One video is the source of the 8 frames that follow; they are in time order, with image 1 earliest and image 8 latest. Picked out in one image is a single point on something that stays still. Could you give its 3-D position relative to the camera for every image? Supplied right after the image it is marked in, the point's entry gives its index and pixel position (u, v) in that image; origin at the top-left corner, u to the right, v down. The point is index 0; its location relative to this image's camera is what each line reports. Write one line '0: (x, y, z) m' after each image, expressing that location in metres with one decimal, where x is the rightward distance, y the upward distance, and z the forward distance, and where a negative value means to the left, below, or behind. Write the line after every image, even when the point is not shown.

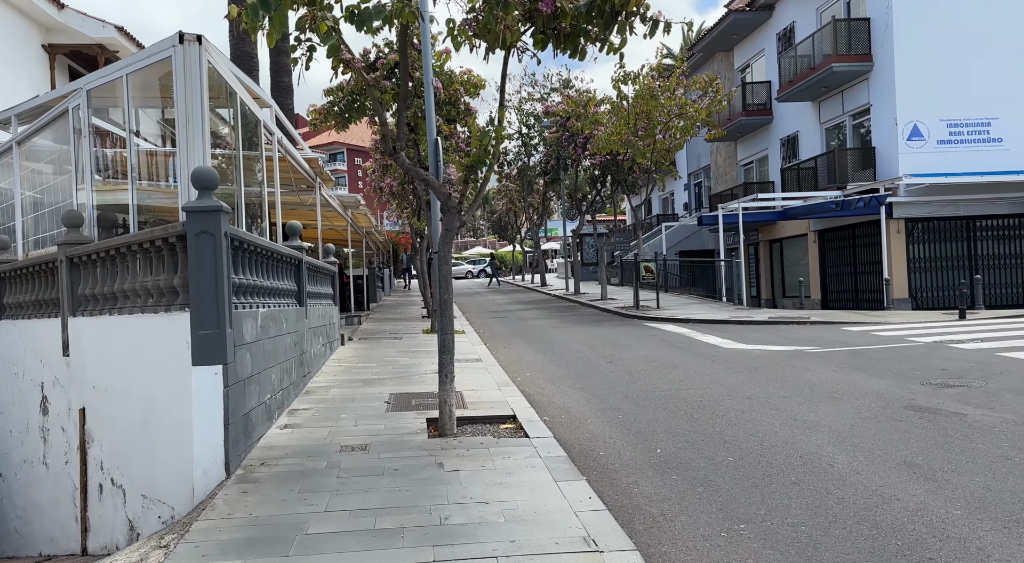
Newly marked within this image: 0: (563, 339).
0: (+1.0, -1.1, +15.4) m
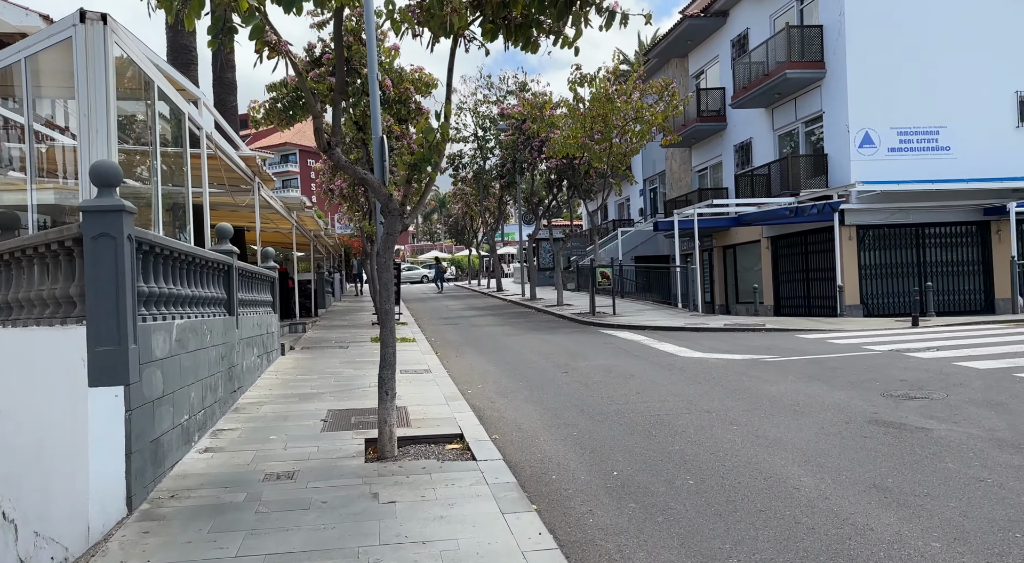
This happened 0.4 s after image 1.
0: (+0.1, -1.2, +15.0) m
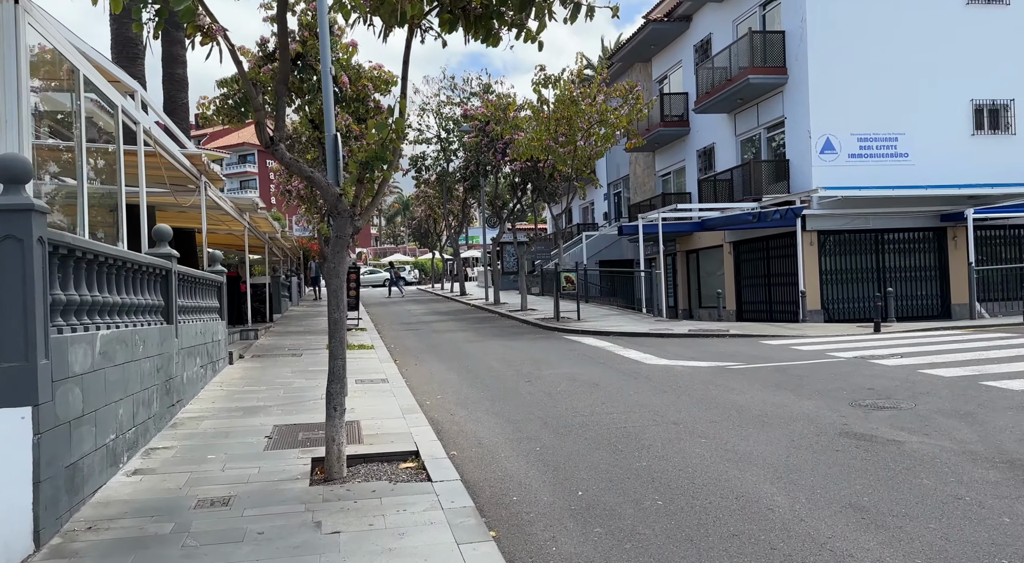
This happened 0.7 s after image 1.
0: (-0.6, -1.3, +14.6) m
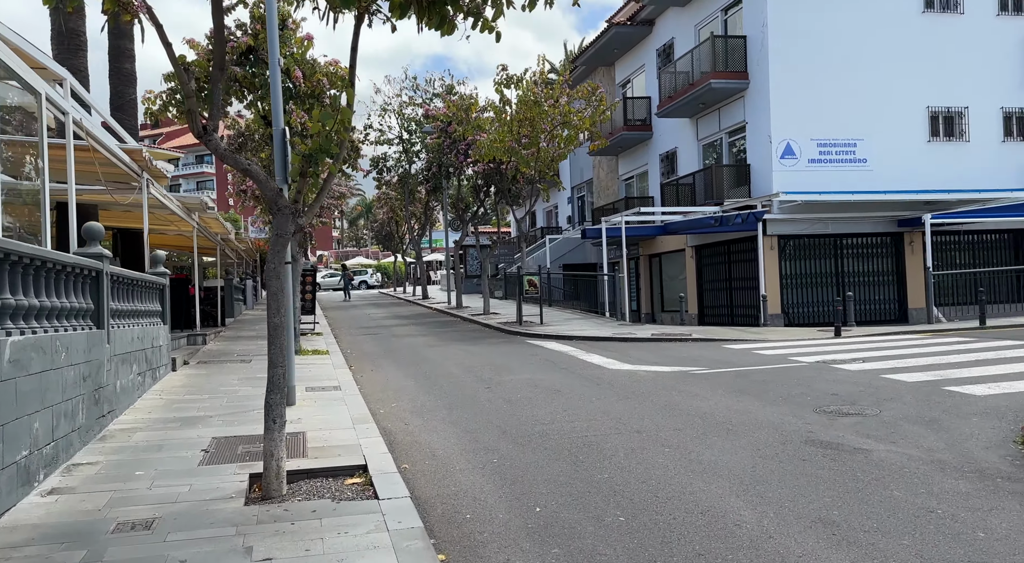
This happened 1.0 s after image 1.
0: (-1.3, -1.4, +14.2) m
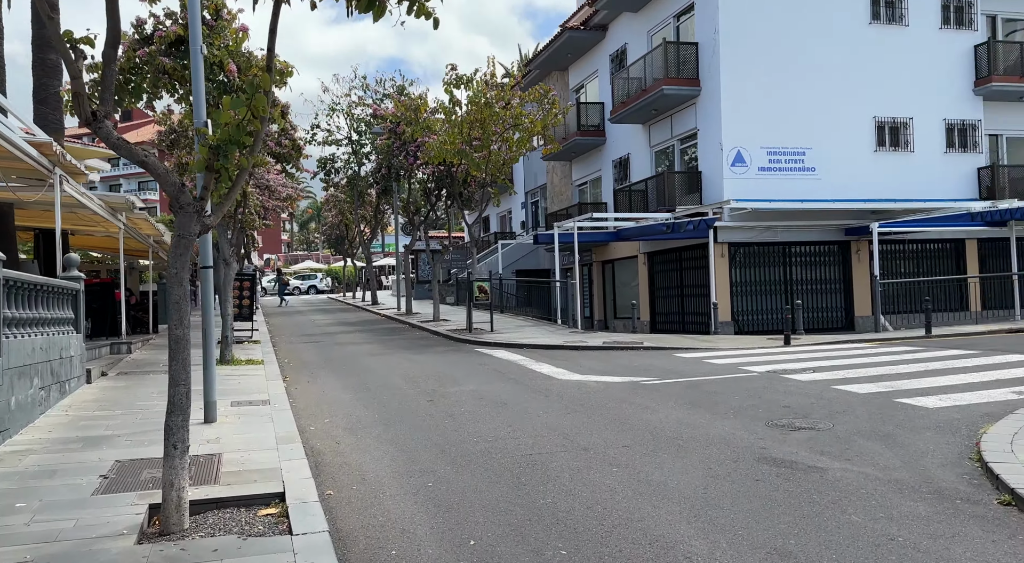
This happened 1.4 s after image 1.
0: (-2.2, -1.5, +13.6) m
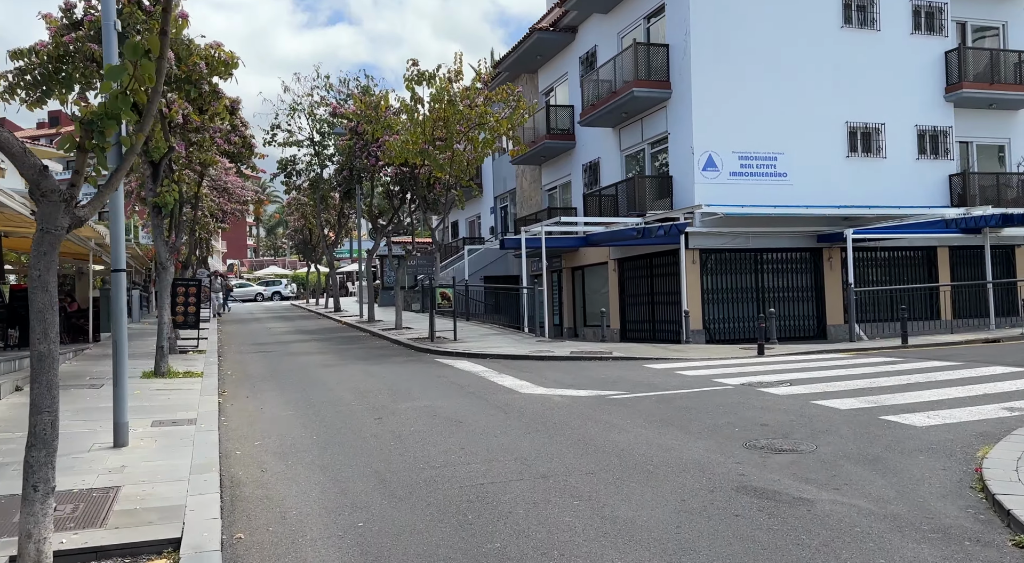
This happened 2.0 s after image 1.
0: (-2.8, -1.5, +12.7) m
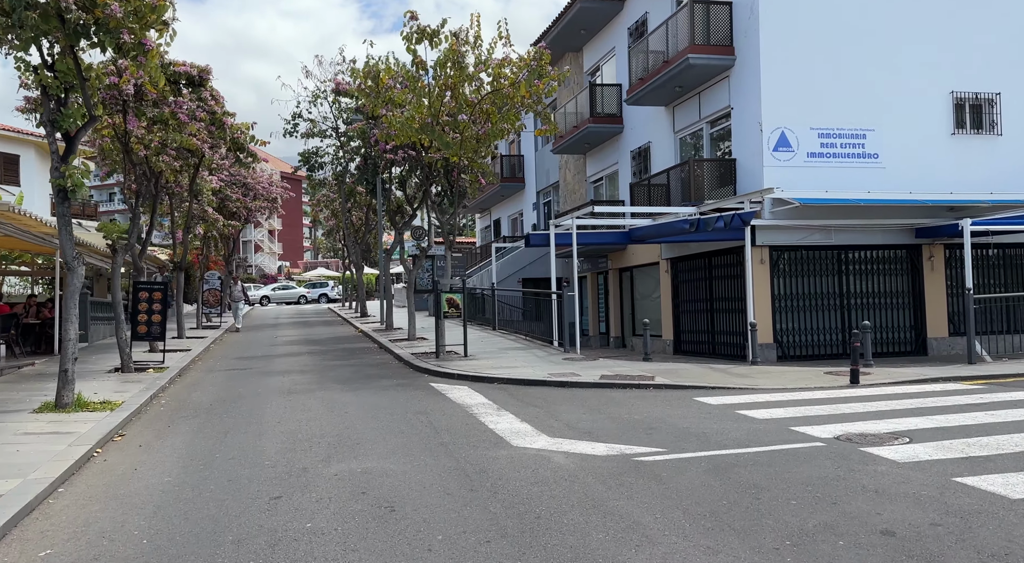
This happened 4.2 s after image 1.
0: (-2.8, -1.6, +9.6) m
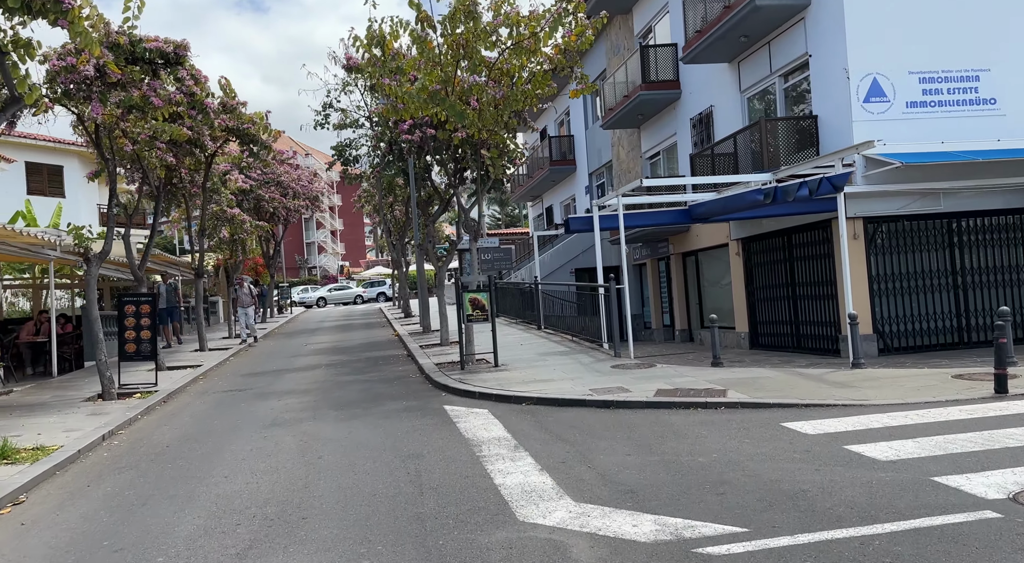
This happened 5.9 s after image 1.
0: (-2.6, -1.7, +7.4) m
